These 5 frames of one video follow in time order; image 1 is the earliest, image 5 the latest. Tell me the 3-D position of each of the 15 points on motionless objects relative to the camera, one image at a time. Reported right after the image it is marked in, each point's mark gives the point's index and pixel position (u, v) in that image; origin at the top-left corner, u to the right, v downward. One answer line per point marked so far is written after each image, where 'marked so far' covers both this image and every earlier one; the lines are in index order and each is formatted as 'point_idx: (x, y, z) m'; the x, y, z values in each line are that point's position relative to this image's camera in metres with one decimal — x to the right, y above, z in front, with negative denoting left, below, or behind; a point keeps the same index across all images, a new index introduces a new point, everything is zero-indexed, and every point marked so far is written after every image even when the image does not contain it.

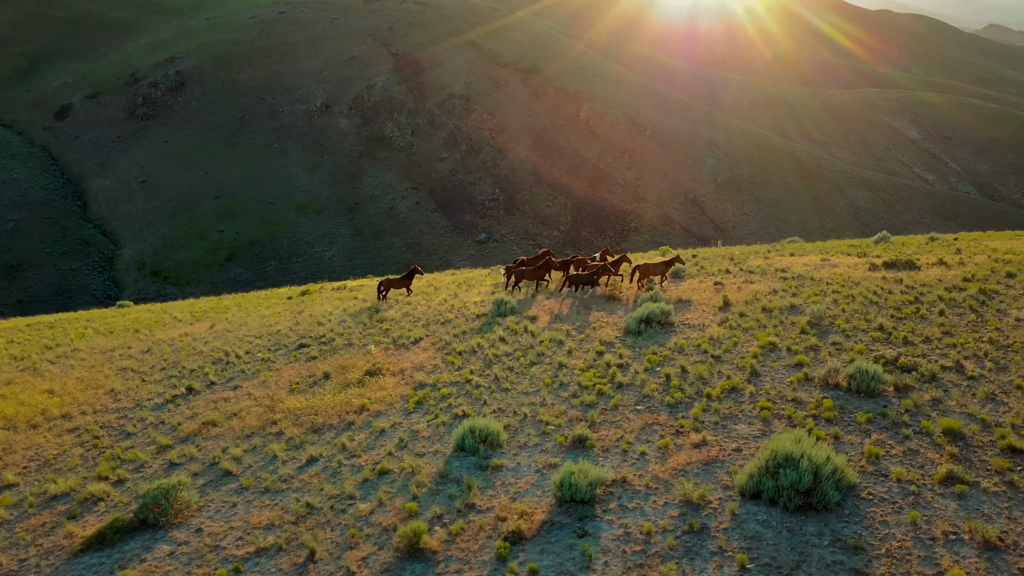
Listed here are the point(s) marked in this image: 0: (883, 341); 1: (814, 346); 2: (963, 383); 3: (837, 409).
0: (+6.1, -0.9, +12.5) m
1: (+4.9, -1.0, +12.4) m
2: (+6.2, -1.3, +10.4) m
3: (+4.2, -1.6, +9.9) m
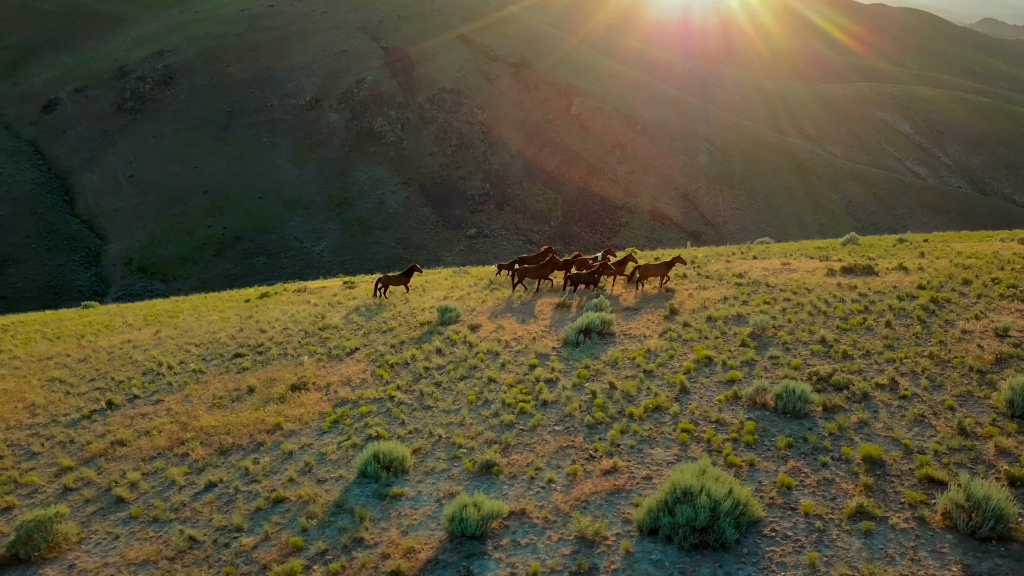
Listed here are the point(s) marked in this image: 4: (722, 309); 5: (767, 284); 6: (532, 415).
0: (+4.9, -1.0, +12.0) m
1: (+3.7, -1.2, +11.9) m
2: (+5.0, -1.5, +9.9) m
3: (+3.0, -1.8, +9.4) m
4: (+4.2, -0.4, +15.2) m
5: (+5.9, +0.1, +17.8) m
6: (+0.3, -1.8, +10.6) m
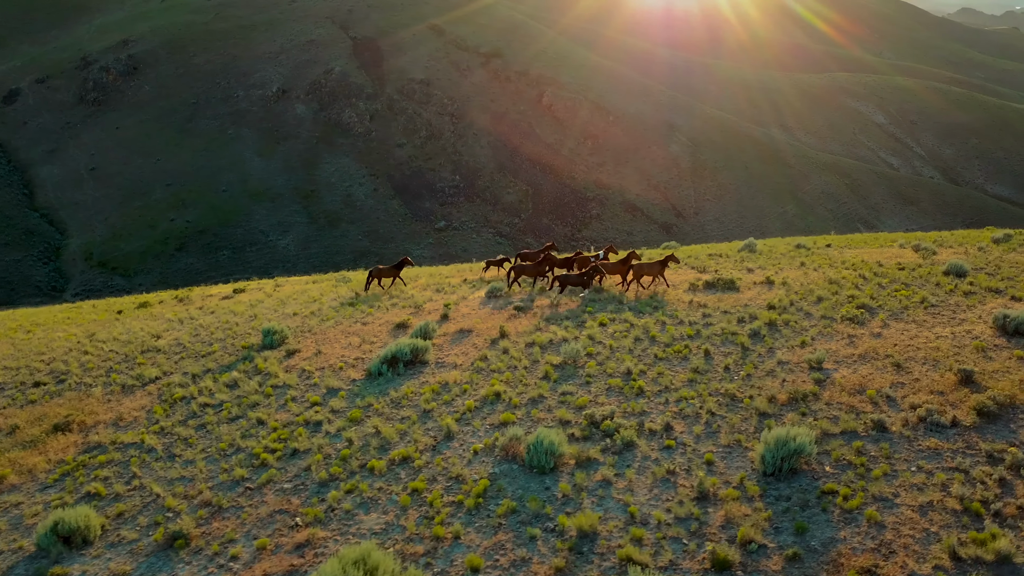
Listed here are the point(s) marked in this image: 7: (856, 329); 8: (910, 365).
0: (+1.6, -1.5, +11.1) m
1: (+0.4, -1.6, +11.0) m
2: (+1.7, -2.0, +9.0) m
3: (-0.3, -2.3, +8.4) m
4: (+0.7, -0.8, +14.3) m
5: (+2.4, -0.3, +16.9) m
6: (-3.0, -2.3, +9.6) m
7: (+6.0, -0.7, +13.2) m
8: (+5.9, -1.2, +11.2) m
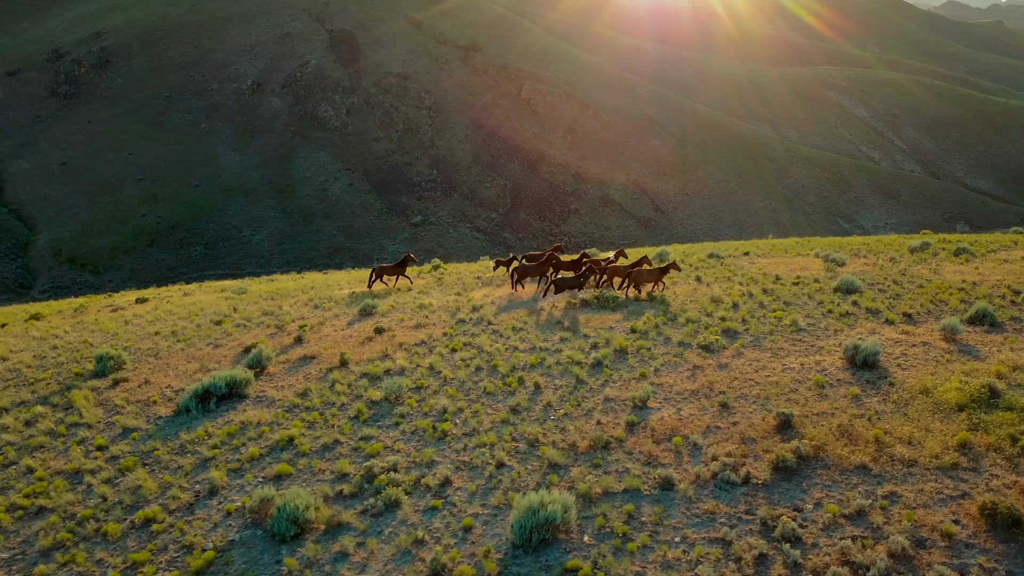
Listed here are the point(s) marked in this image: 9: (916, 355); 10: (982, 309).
0: (-1.2, -2.0, +10.2) m
1: (-2.4, -2.1, +10.1) m
2: (-1.1, -2.5, +8.1) m
3: (-3.0, -2.8, +7.5) m
4: (-2.1, -1.3, +13.4) m
5: (-0.5, -0.7, +16.0) m
6: (-5.8, -2.8, +8.6) m
7: (+3.2, -1.2, +12.4) m
8: (+3.1, -1.6, +10.4) m
9: (+6.3, -1.1, +11.9) m
10: (+8.6, -0.4, +13.8) m
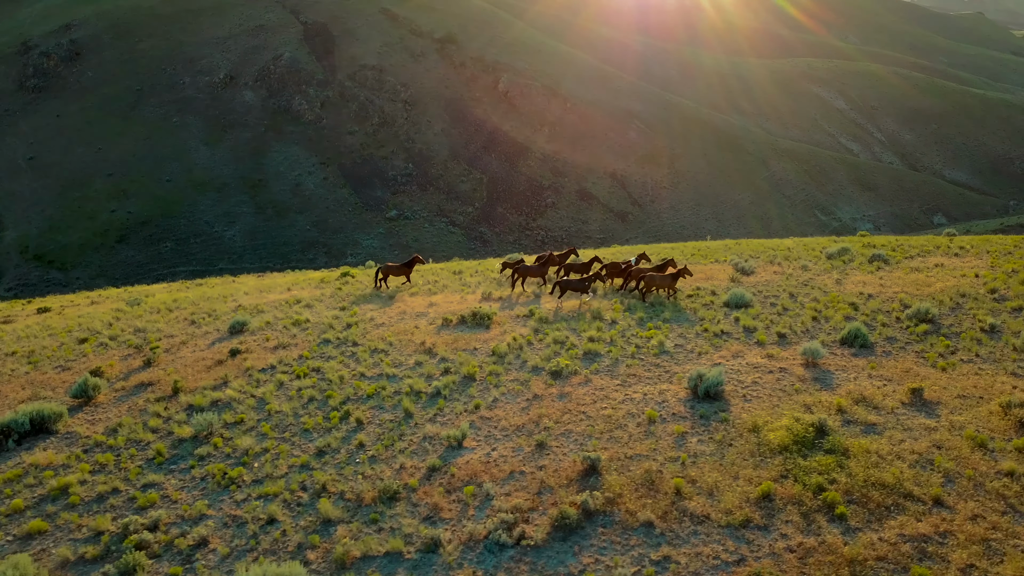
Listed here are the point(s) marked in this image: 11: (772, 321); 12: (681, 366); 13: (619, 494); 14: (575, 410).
0: (-3.7, -2.4, +9.4) m
1: (-4.9, -2.5, +9.2) m
2: (-3.6, -2.9, +7.3) m
3: (-5.5, -3.2, +6.7) m
4: (-4.7, -1.7, +12.5) m
5: (-3.2, -1.1, +15.2) m
6: (-8.3, -3.2, +7.7) m
7: (+0.6, -1.5, +11.6) m
8: (+0.5, -2.0, +9.6) m
9: (+3.8, -1.4, +11.2) m
10: (+5.9, -0.7, +13.2) m
11: (+5.1, -0.6, +14.9) m
12: (+2.8, -1.3, +12.2) m
13: (+1.2, -2.2, +8.2) m
14: (+0.9, -1.7, +10.7) m
